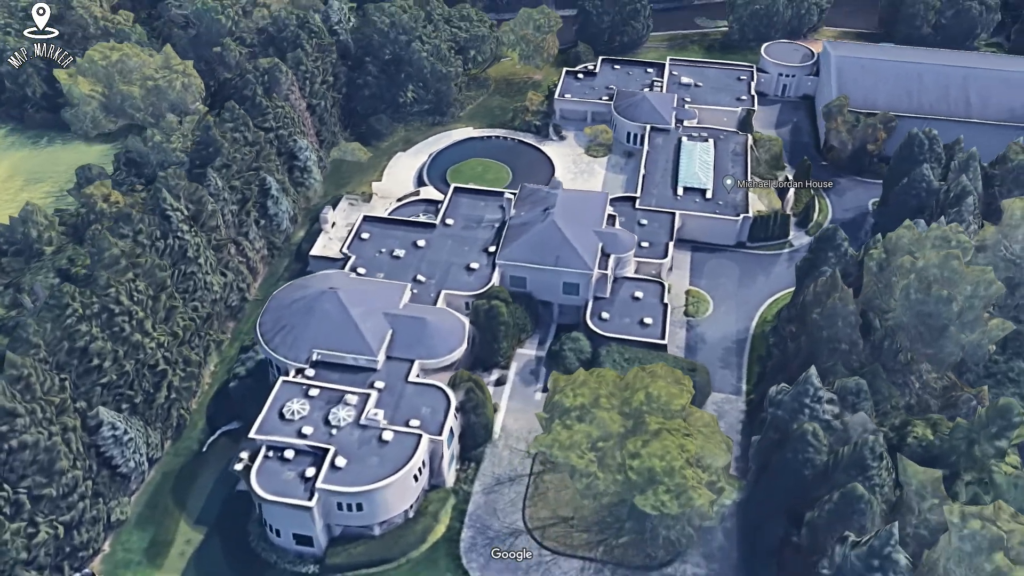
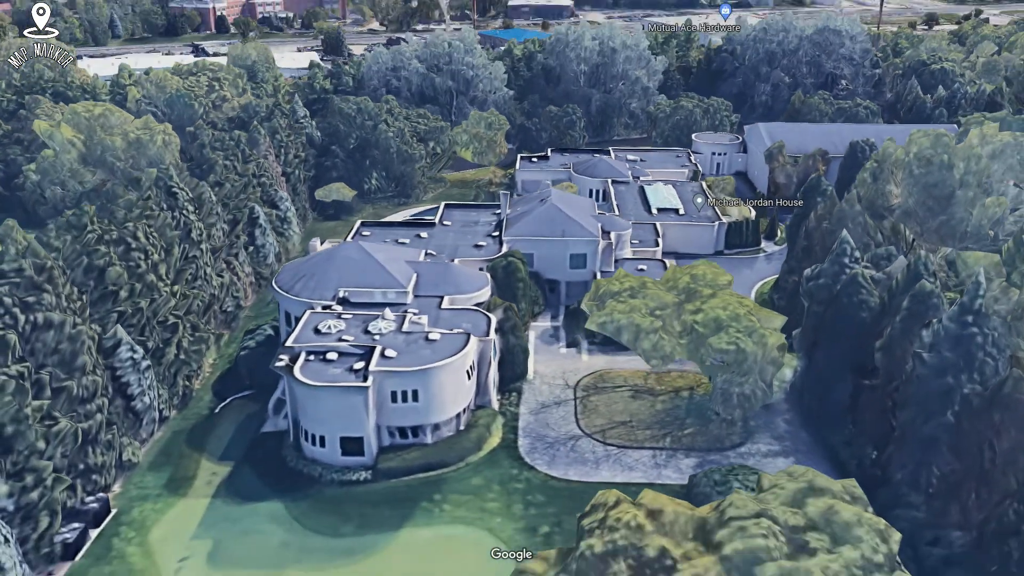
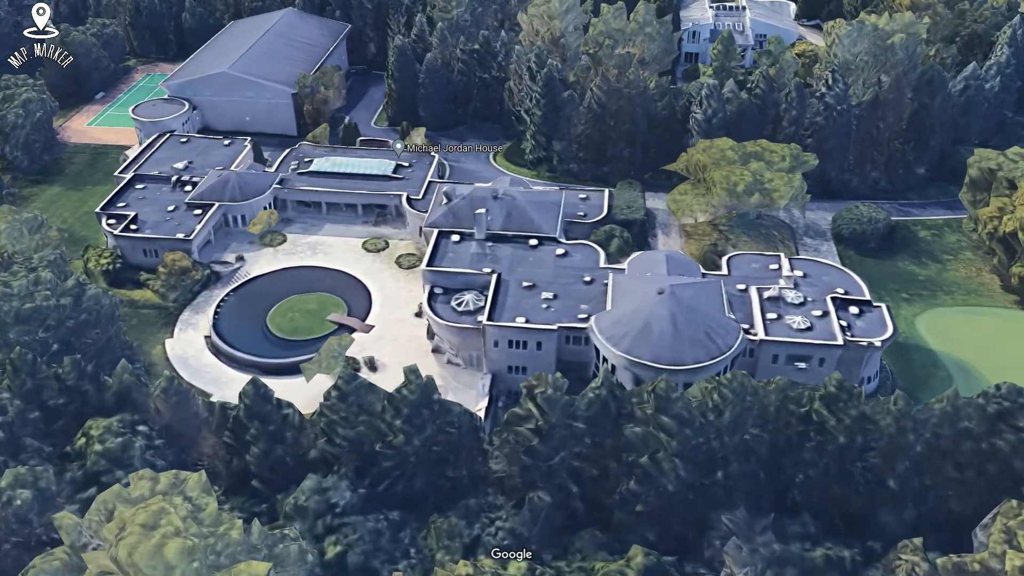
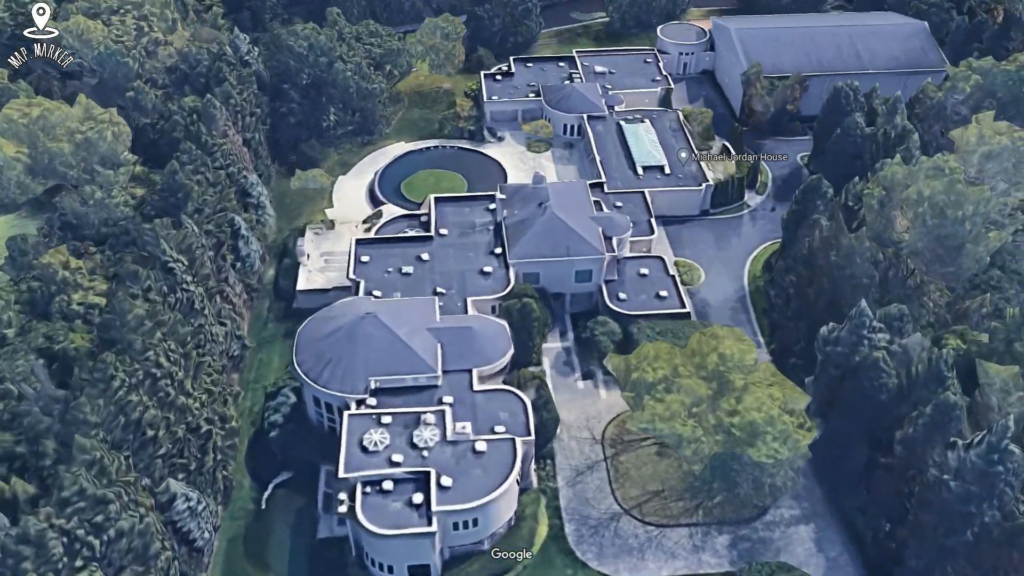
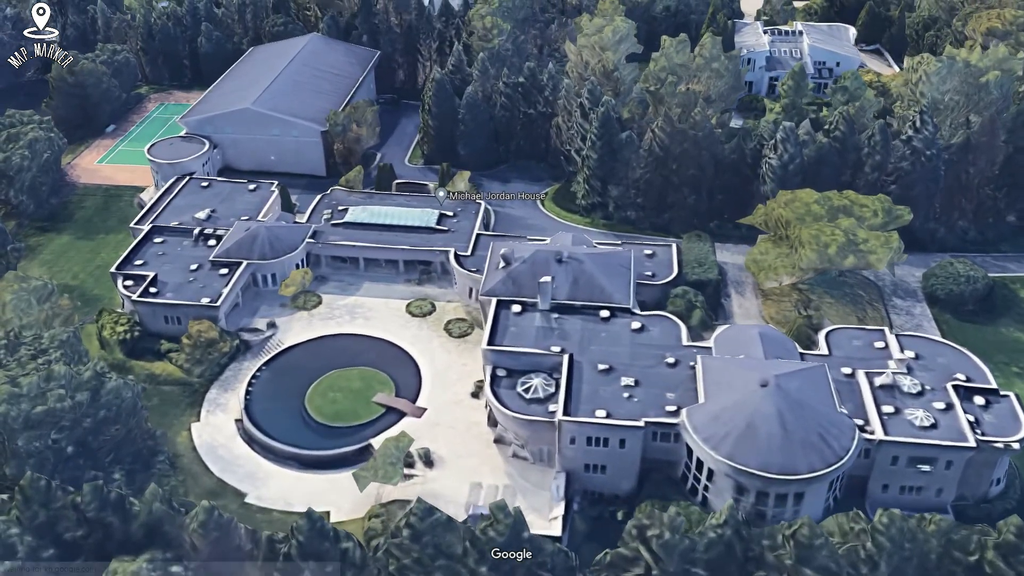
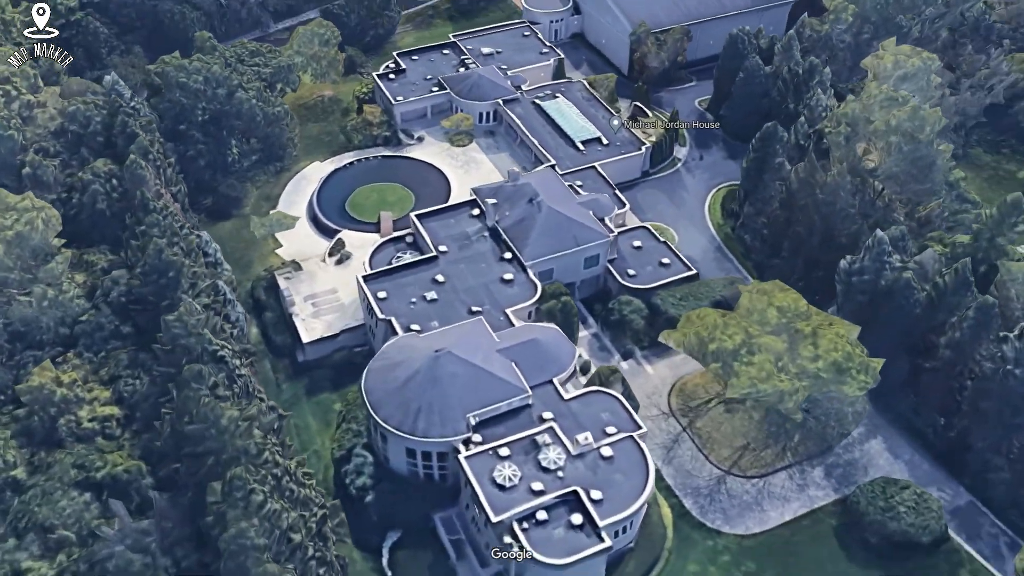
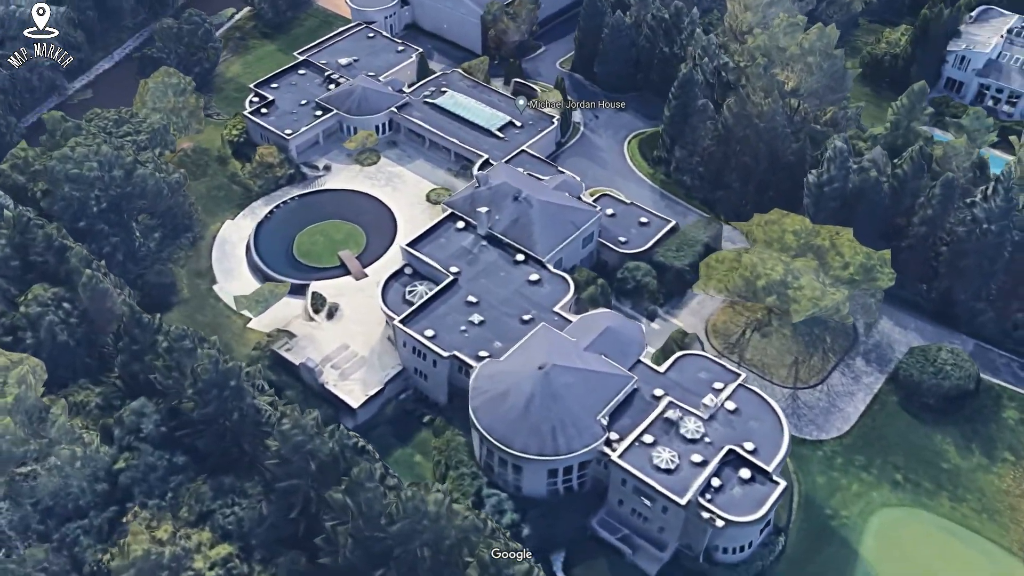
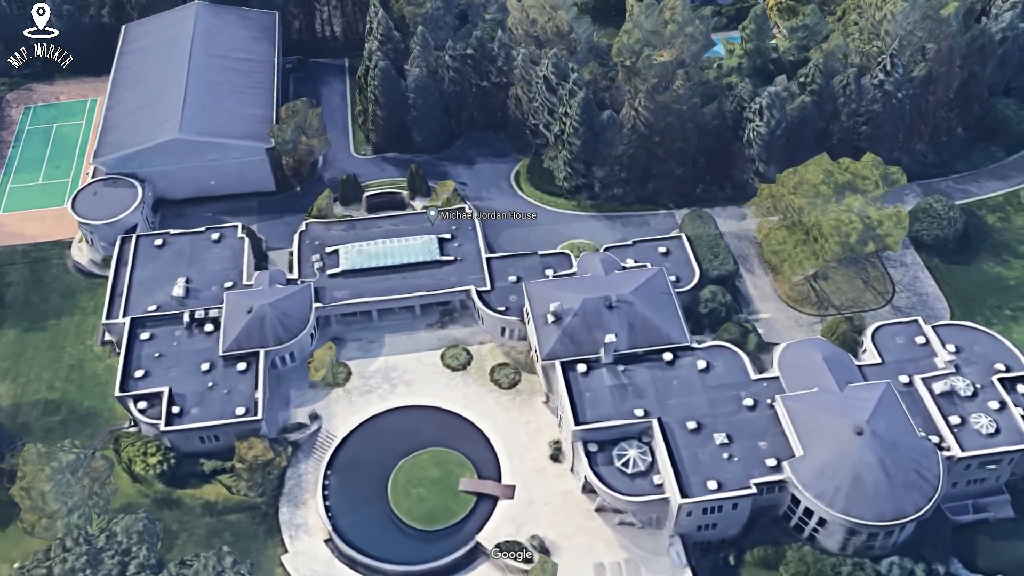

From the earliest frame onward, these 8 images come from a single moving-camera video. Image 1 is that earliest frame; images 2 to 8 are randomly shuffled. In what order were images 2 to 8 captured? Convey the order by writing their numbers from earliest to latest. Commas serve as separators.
2, 4, 6, 7, 3, 5, 8
